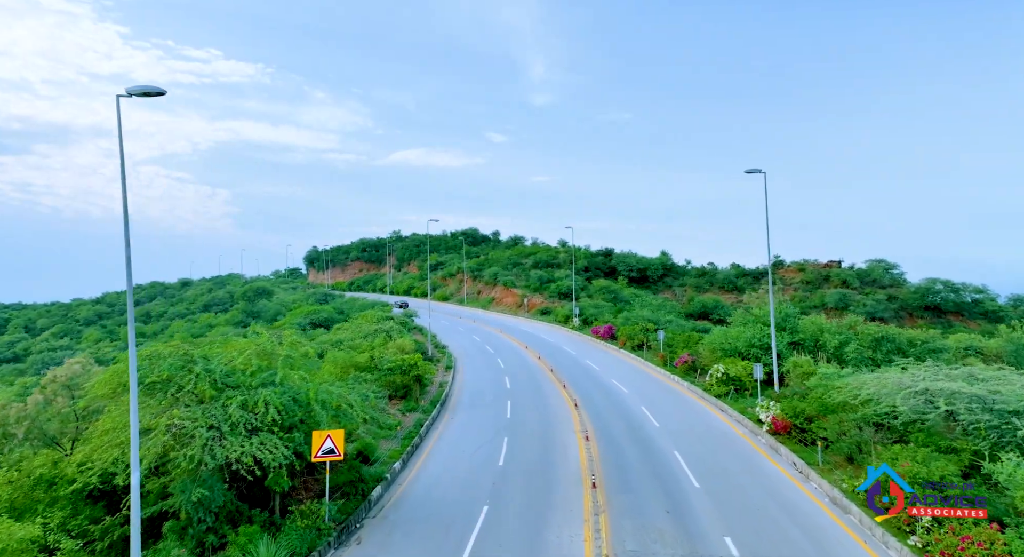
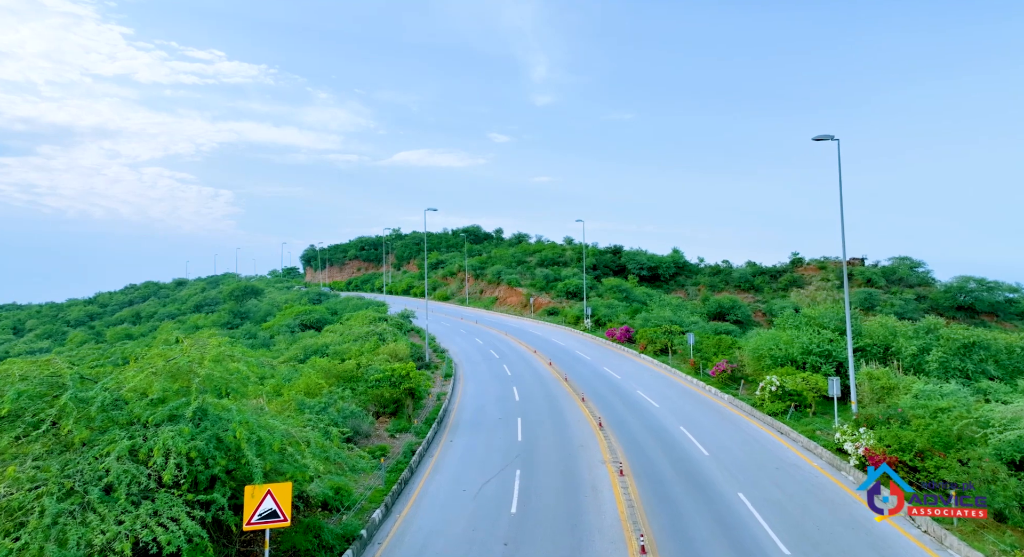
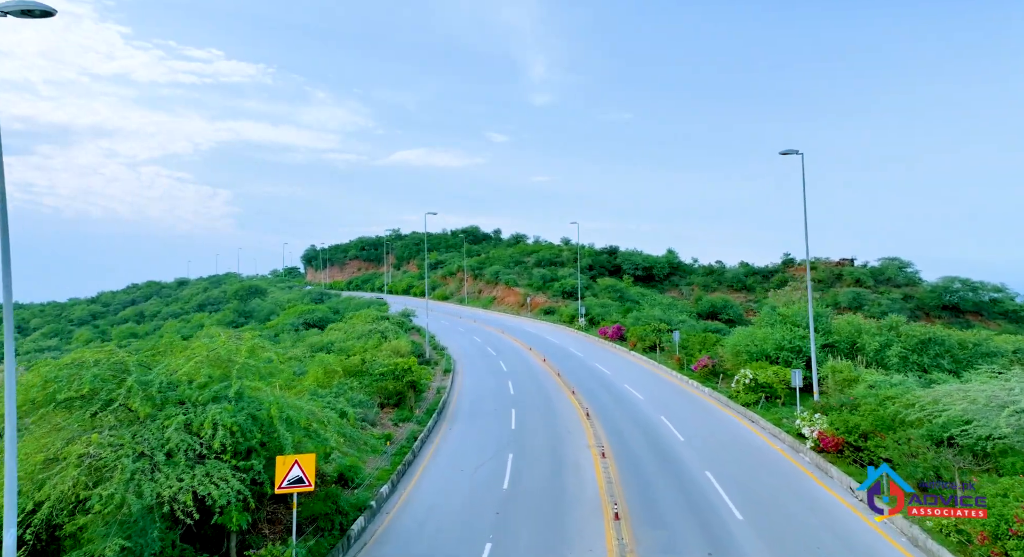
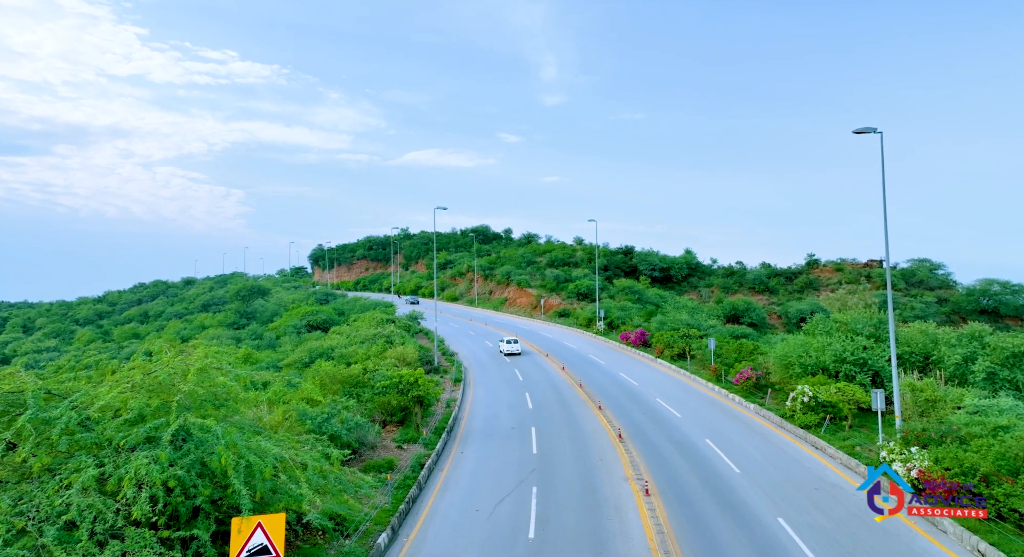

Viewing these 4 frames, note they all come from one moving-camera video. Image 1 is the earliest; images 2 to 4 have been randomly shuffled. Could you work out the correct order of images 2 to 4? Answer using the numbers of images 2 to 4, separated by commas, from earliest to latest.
3, 2, 4
